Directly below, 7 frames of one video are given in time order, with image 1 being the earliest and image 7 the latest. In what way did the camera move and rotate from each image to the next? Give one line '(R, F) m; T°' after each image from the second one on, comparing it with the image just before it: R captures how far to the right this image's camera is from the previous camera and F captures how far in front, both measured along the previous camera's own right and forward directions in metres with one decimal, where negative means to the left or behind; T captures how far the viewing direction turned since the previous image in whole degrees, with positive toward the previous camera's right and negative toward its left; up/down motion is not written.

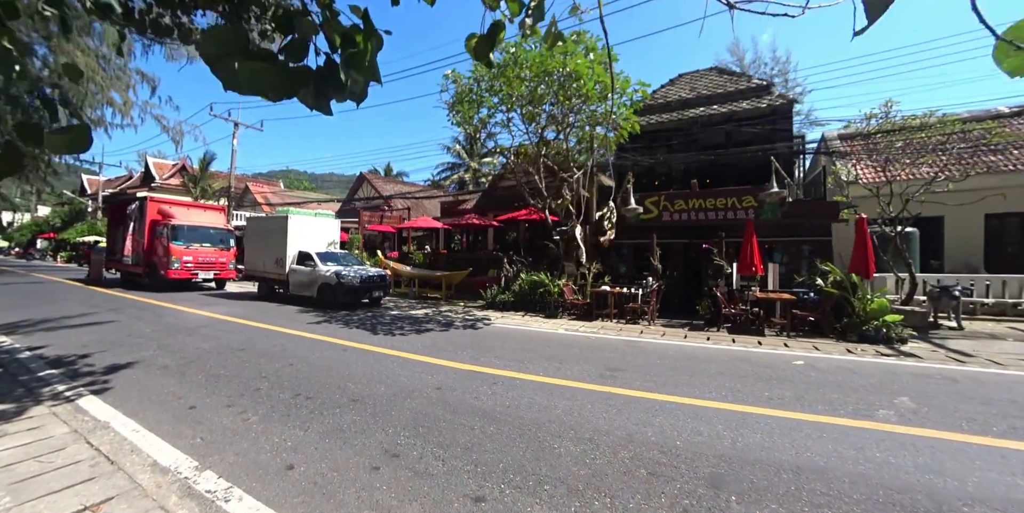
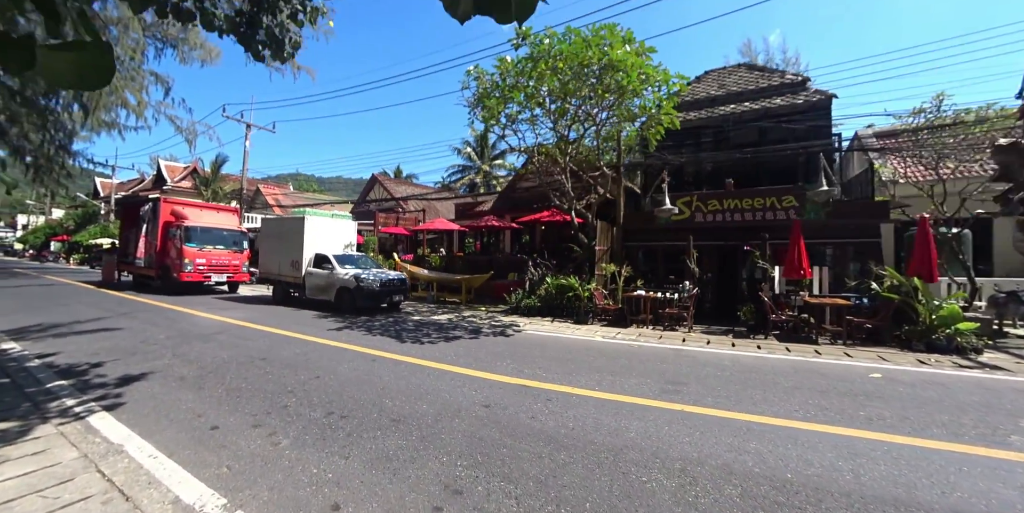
(-0.6, +0.5) m; -1°
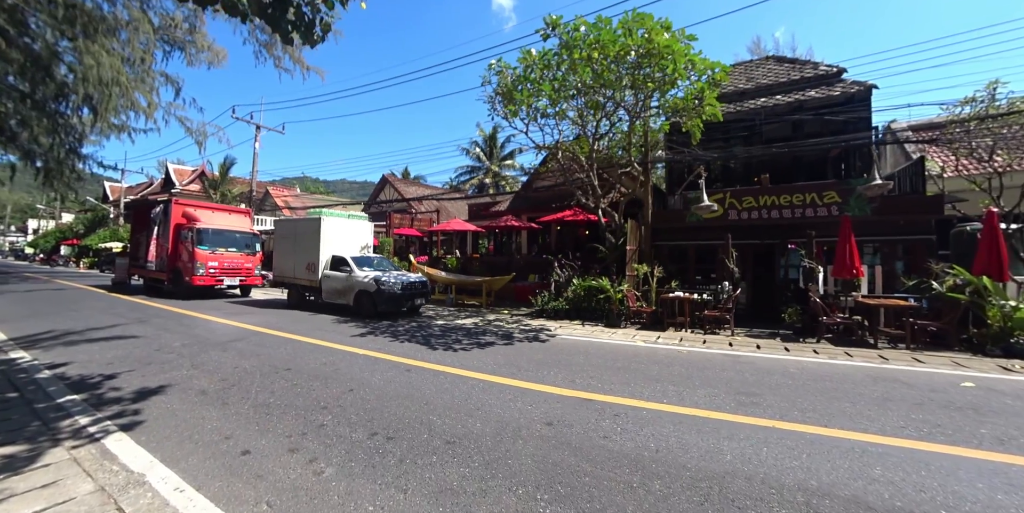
(-0.6, +0.5) m; -1°
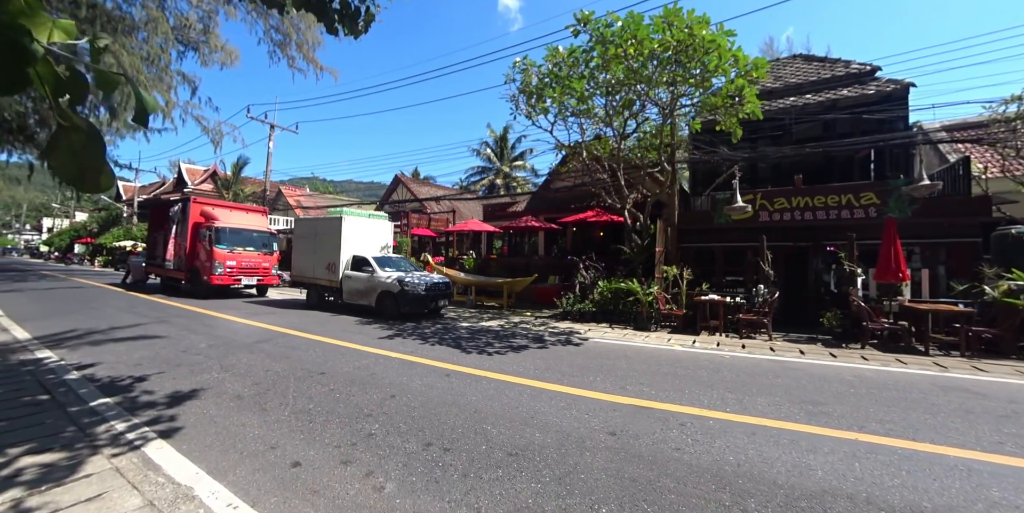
(-0.6, +0.2) m; -1°
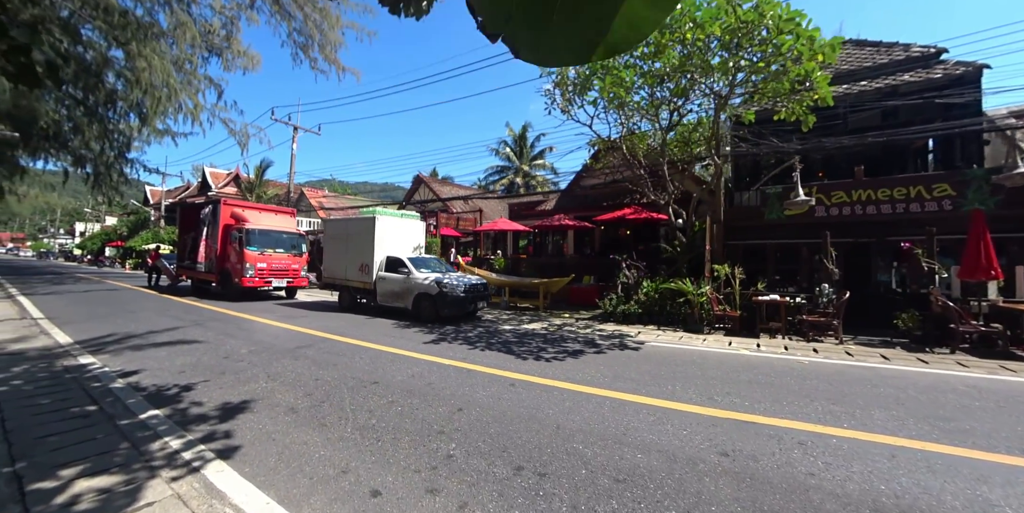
(-0.7, +0.4) m; -2°
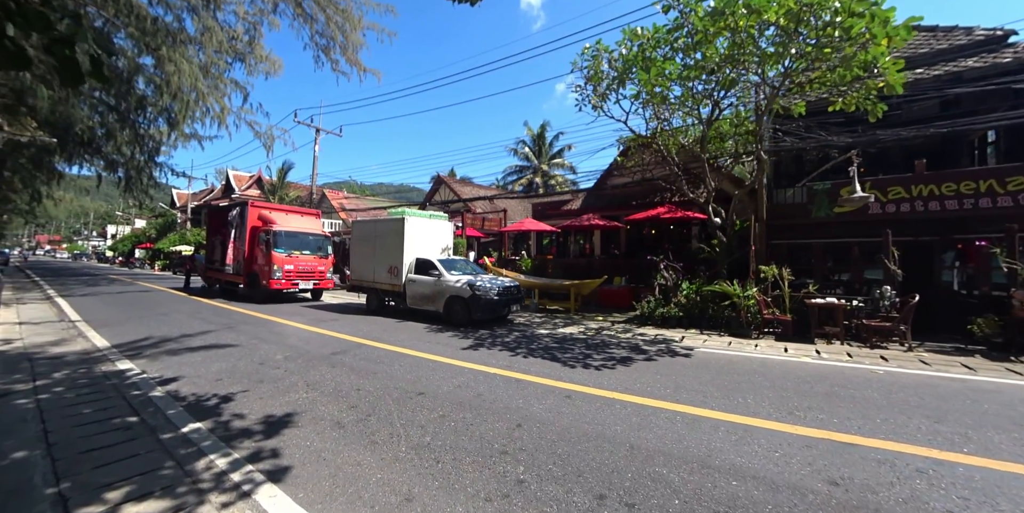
(-0.5, +0.3) m; -2°
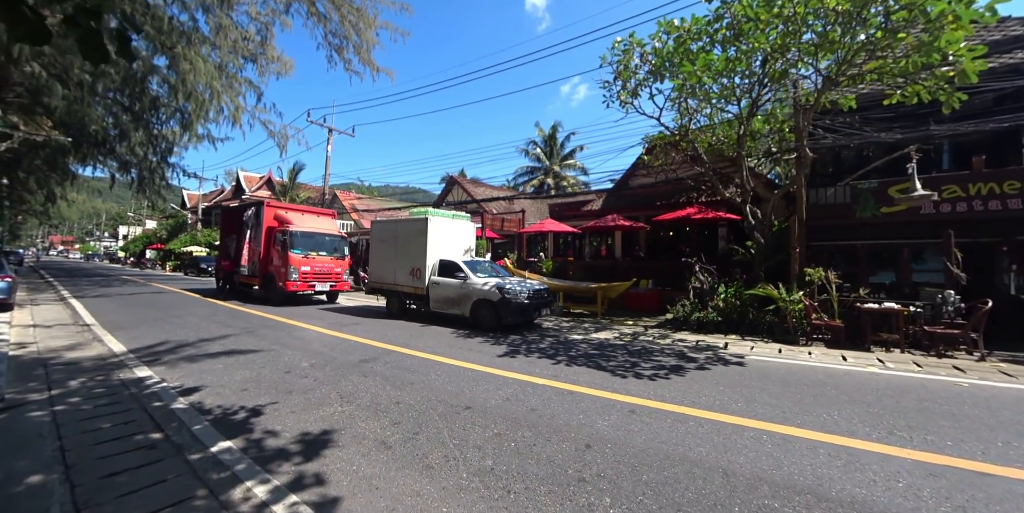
(-0.6, +0.4) m; -1°
